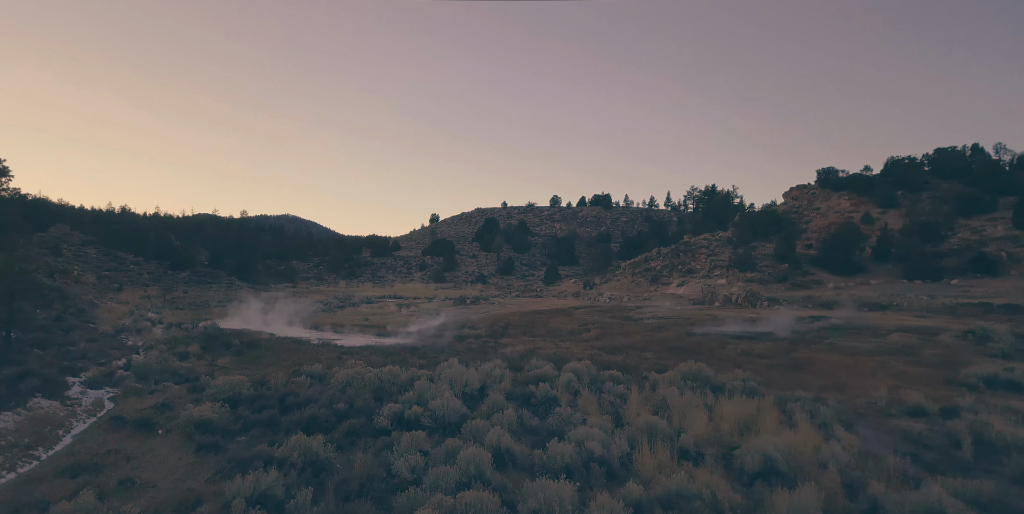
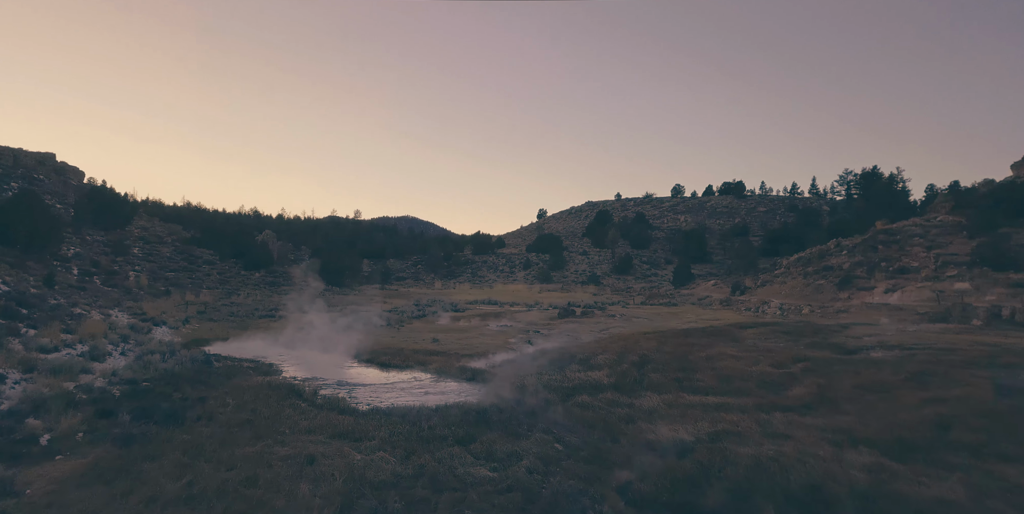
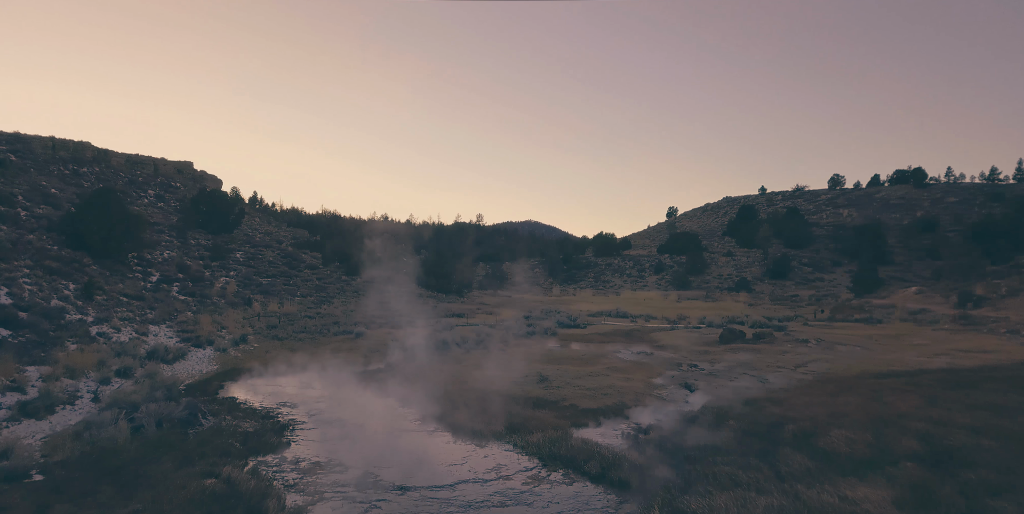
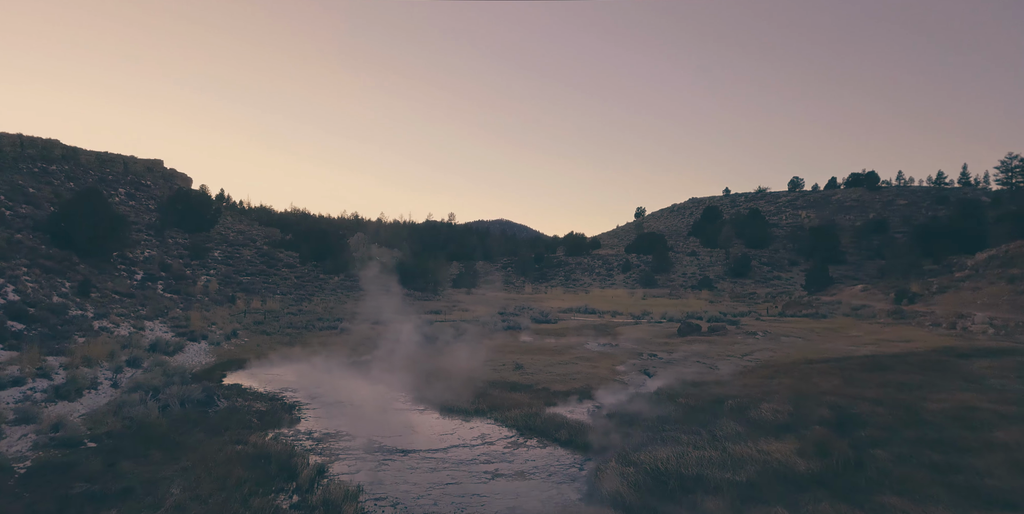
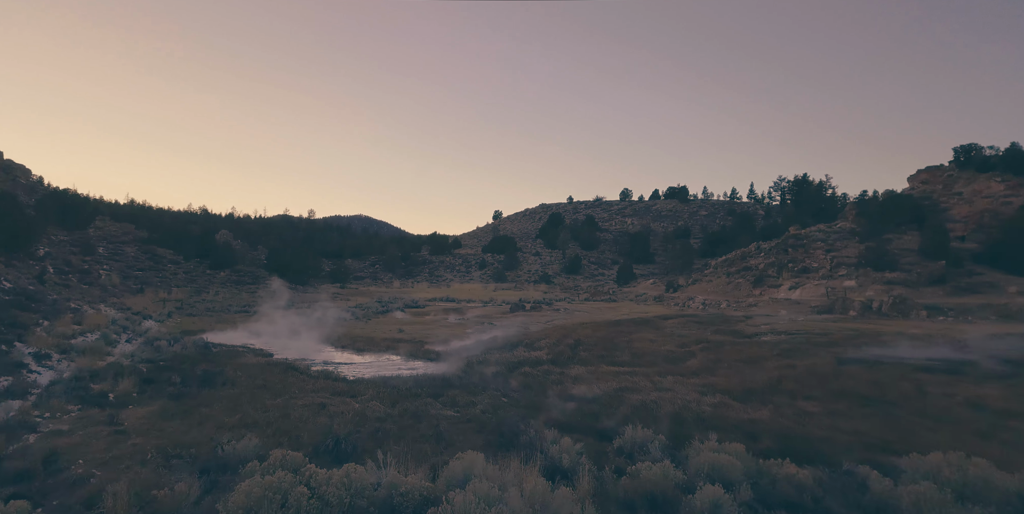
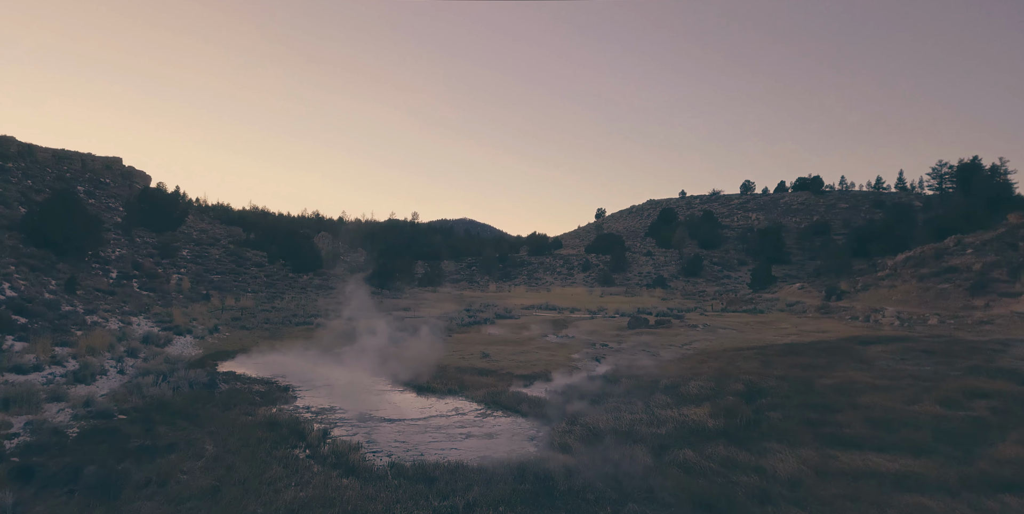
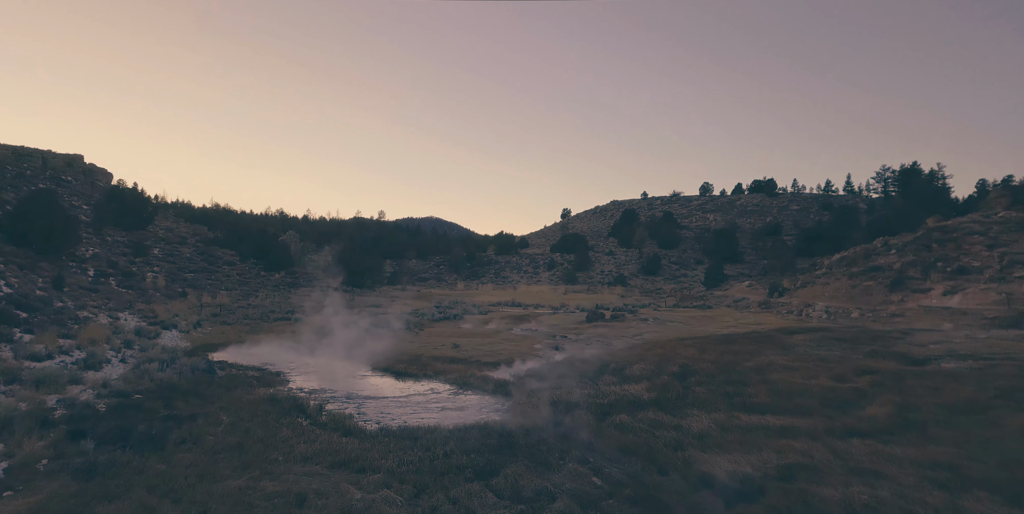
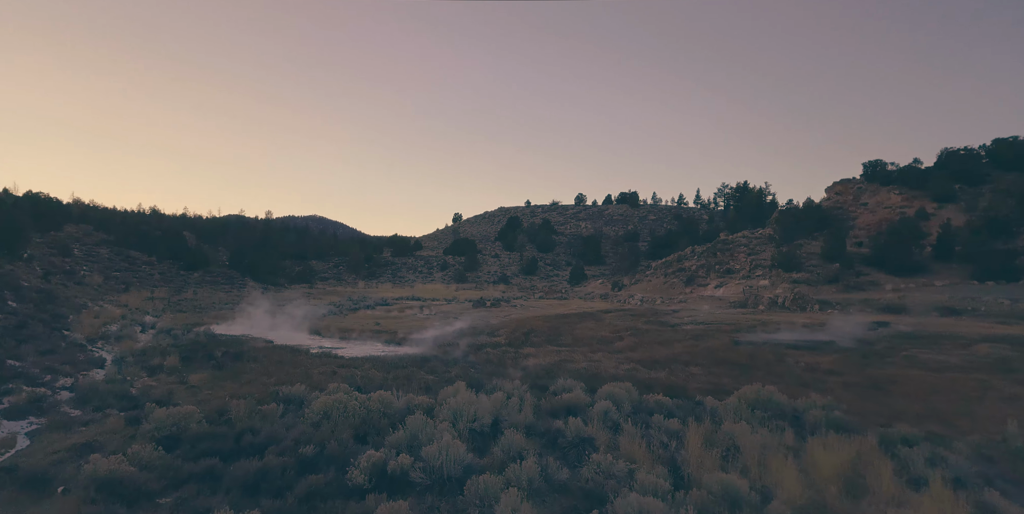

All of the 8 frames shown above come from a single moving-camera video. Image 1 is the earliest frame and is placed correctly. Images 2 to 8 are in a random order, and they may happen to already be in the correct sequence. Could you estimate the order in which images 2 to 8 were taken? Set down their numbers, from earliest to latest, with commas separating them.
8, 5, 2, 7, 6, 4, 3
